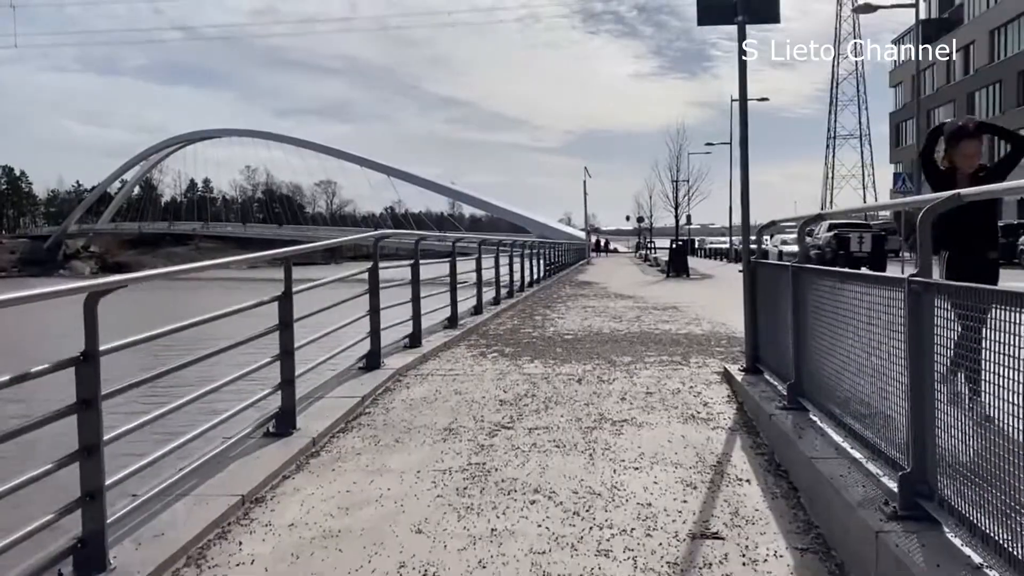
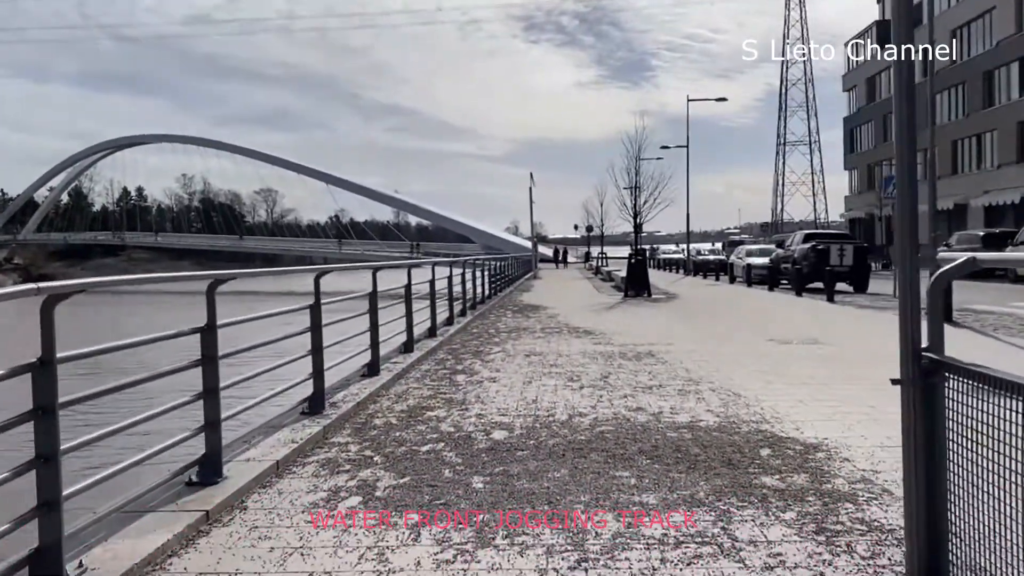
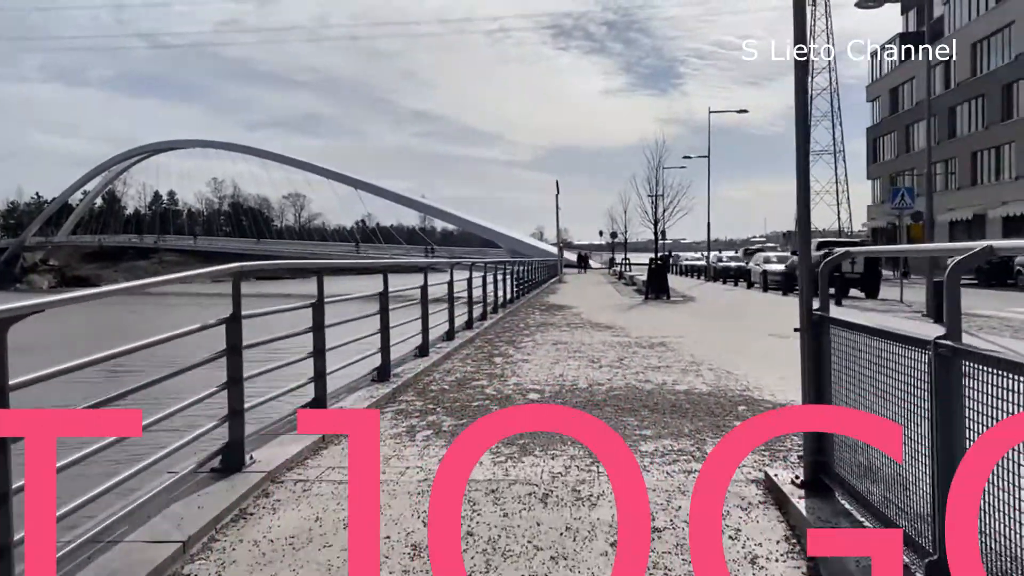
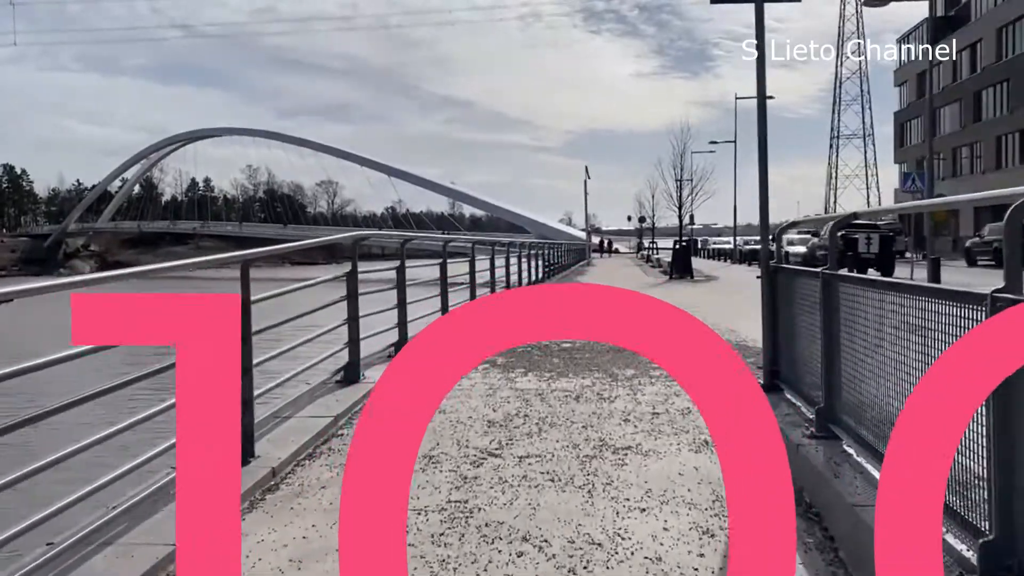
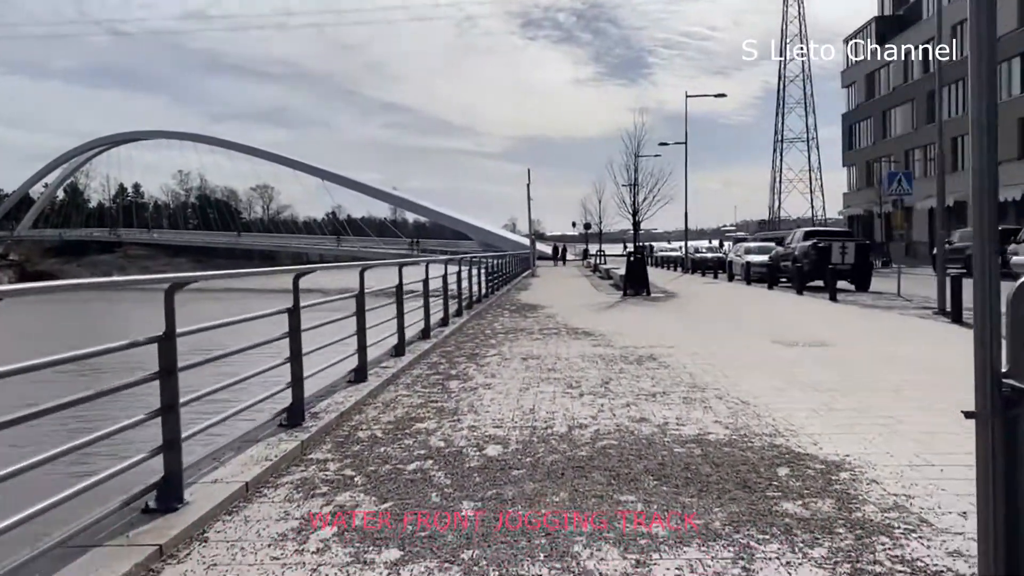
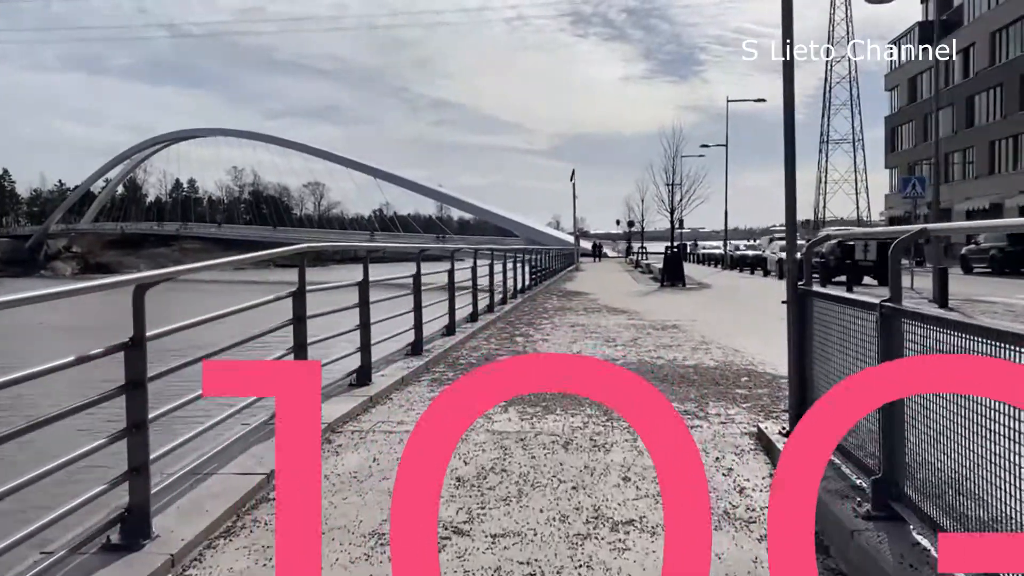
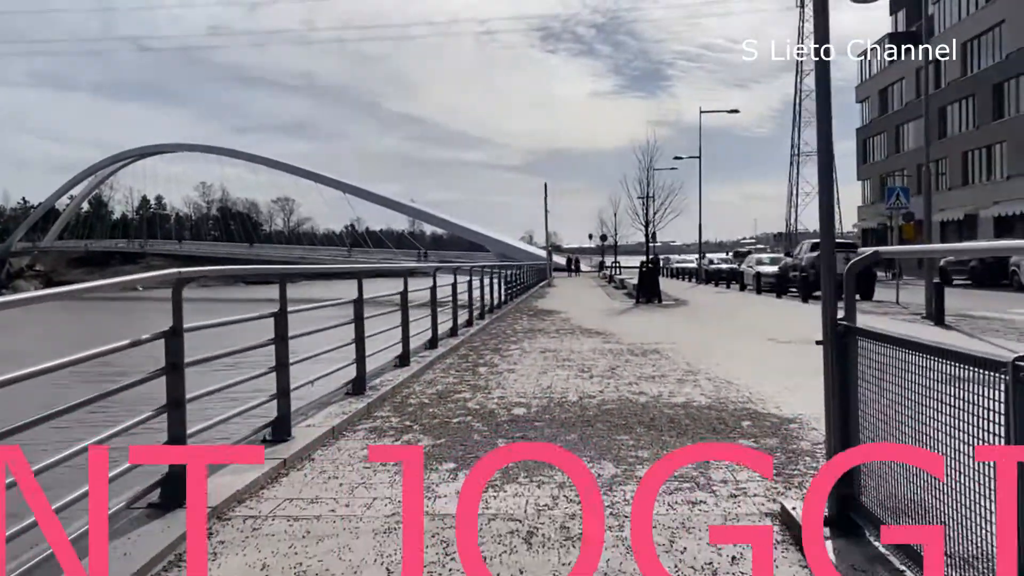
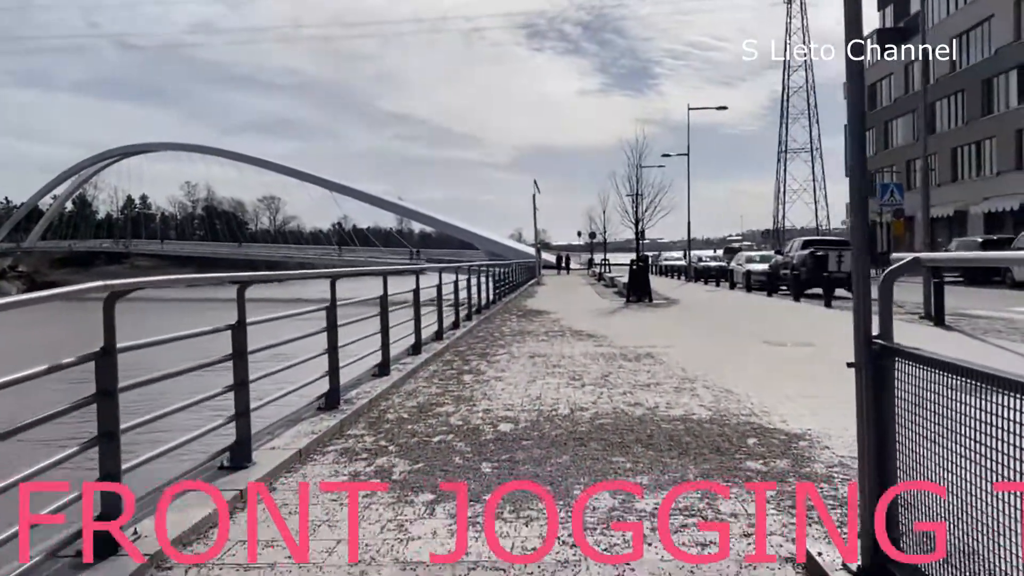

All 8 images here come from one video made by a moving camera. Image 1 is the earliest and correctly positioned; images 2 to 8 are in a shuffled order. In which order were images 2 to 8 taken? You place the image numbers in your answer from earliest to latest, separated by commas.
4, 6, 3, 7, 8, 2, 5
